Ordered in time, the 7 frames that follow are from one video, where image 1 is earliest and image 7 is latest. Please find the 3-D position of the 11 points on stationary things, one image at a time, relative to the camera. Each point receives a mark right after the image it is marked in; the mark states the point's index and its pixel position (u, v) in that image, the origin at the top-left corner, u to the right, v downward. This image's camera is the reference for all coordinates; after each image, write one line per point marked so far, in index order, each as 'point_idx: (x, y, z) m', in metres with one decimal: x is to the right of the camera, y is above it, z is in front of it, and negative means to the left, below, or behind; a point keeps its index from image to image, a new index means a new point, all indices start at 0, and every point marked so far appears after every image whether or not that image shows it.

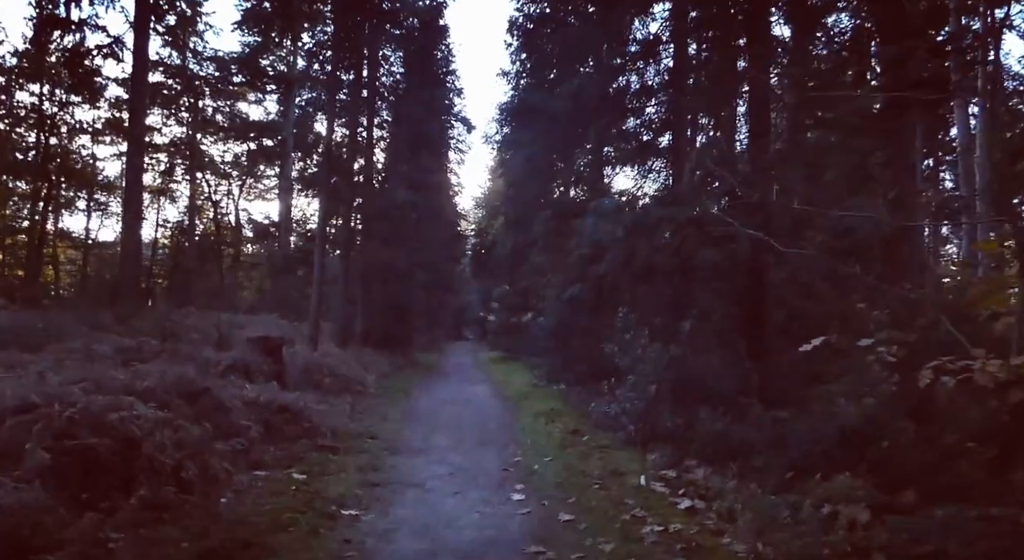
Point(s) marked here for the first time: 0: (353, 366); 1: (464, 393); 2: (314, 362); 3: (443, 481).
0: (-4.0, -2.2, +13.8) m
1: (-1.2, -2.9, +14.2) m
2: (-4.4, -1.9, +12.3) m
3: (-0.7, -2.2, +5.9) m
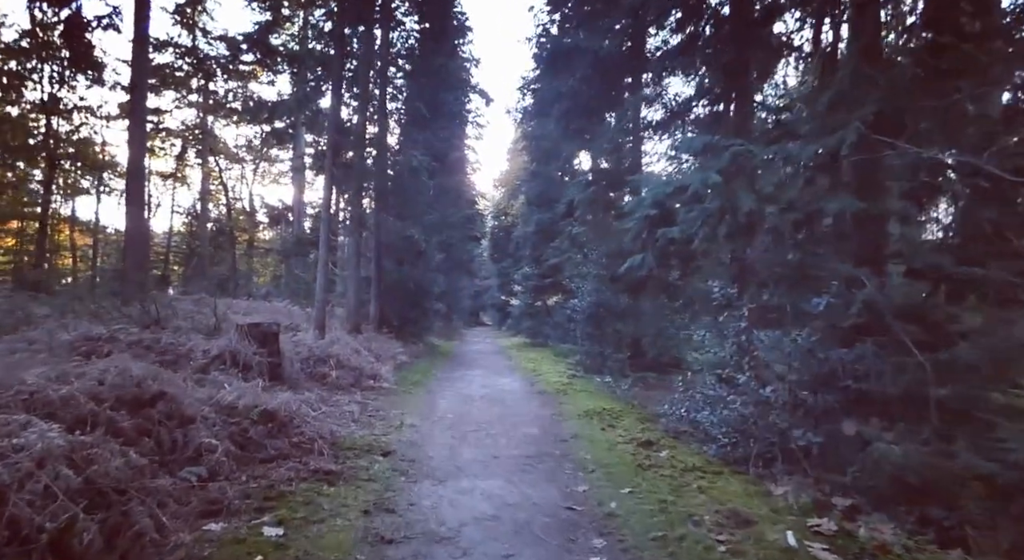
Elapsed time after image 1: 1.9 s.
0: (-3.2, -1.8, +12.0) m
1: (-0.4, -2.4, +12.3) m
2: (-3.6, -1.4, +10.5) m
3: (-0.2, -1.9, +4.1) m
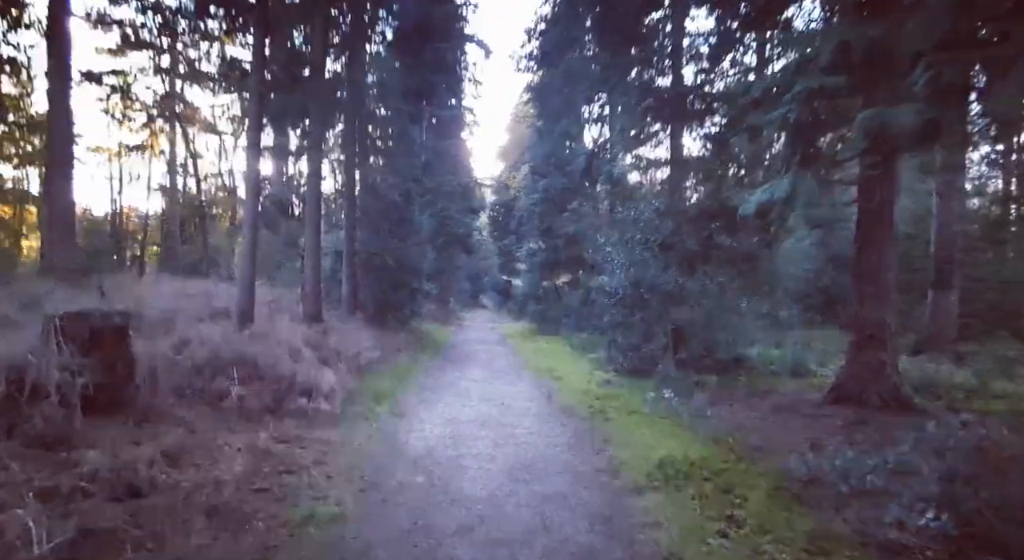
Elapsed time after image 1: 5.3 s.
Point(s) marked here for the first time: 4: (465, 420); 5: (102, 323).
0: (-3.1, -1.2, +8.2) m
1: (-0.3, -1.9, +8.5) m
2: (-3.5, -1.0, +6.6) m
3: (-0.1, -1.6, +0.2) m
4: (-0.6, -1.9, +7.3) m
5: (-3.5, -0.3, +4.7) m
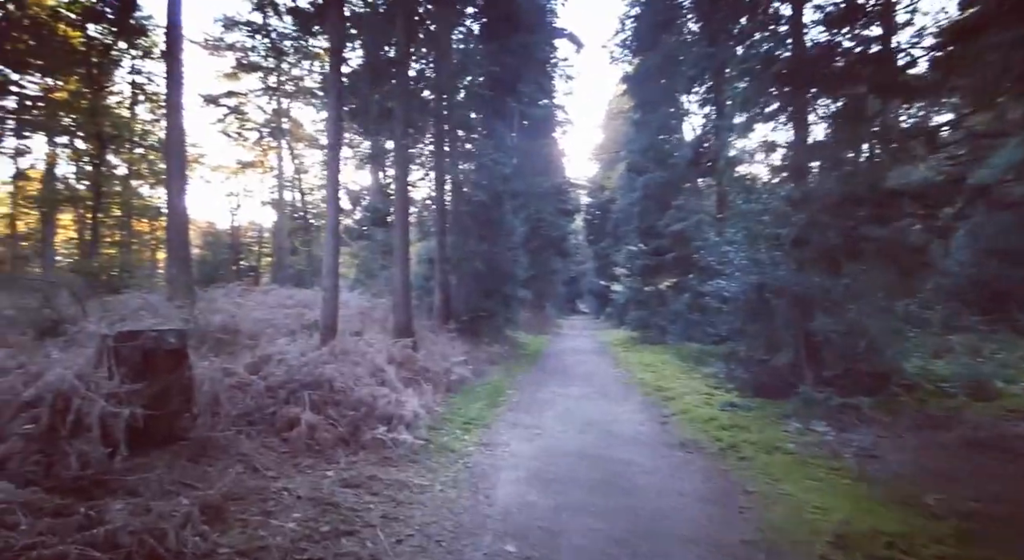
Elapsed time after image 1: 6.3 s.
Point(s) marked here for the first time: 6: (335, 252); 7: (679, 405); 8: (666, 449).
0: (-1.7, -1.4, +7.5) m
1: (+1.1, -2.0, +7.3) m
2: (-2.4, -1.1, +6.0) m
3: (-0.1, -1.7, -0.9) m
4: (+0.6, -2.0, +6.1) m
5: (-2.7, -0.5, +4.1) m
6: (-3.0, +0.5, +9.4) m
7: (+2.8, -2.0, +9.2) m
8: (+1.9, -2.0, +6.6) m
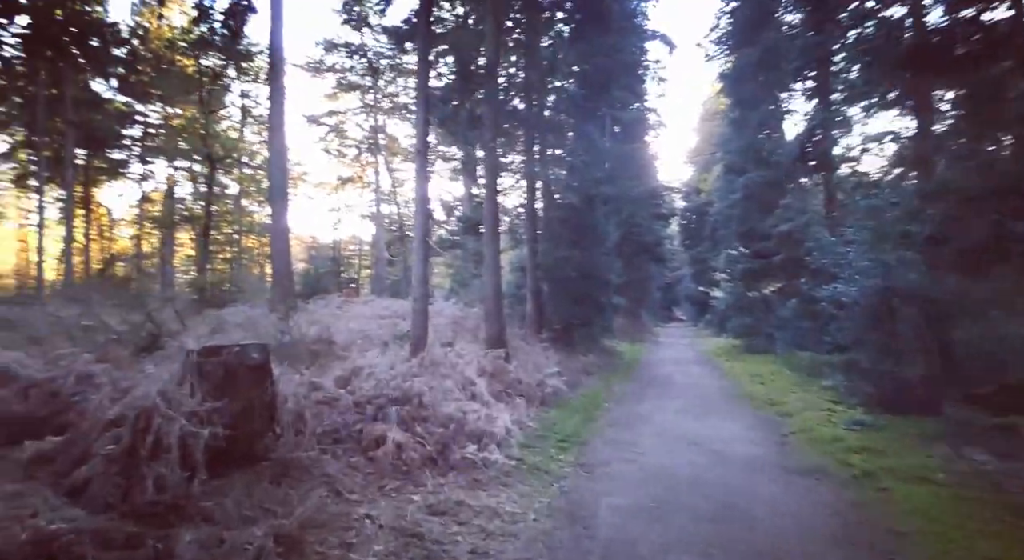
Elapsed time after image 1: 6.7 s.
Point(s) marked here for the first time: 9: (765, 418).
0: (-0.4, -1.5, +7.2) m
1: (+2.3, -2.0, +6.5) m
2: (-1.4, -1.3, +5.8) m
3: (-0.2, -1.6, -1.4) m
4: (+1.6, -2.0, +5.4) m
5: (-2.0, -0.6, +4.0) m
6: (-1.5, +0.3, +9.2) m
7: (+4.3, -2.1, +8.1) m
8: (+2.9, -2.0, +5.7) m
9: (+3.9, -2.2, +8.6) m
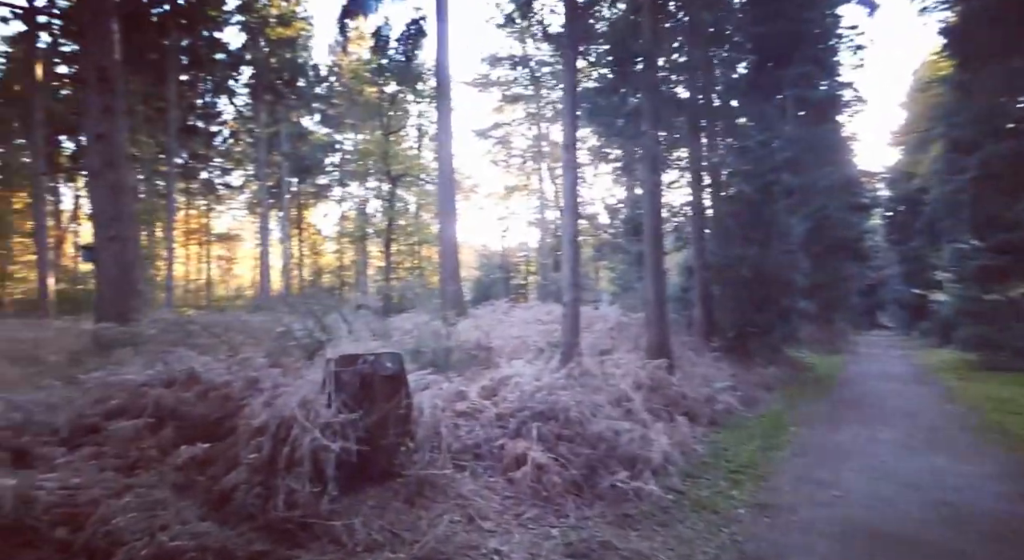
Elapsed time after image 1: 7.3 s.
0: (+1.4, -1.6, +6.5) m
1: (+3.9, -2.1, +5.1) m
2: (+0.2, -1.3, +5.5) m
3: (-0.9, -1.7, -1.7) m
4: (+2.9, -2.0, +4.3) m
5: (-1.0, -0.7, +3.9) m
6: (+1.0, +0.2, +8.8) m
7: (+6.2, -2.1, +6.0) m
8: (+4.2, -2.1, +4.1) m
9: (+6.1, -2.2, +6.6) m
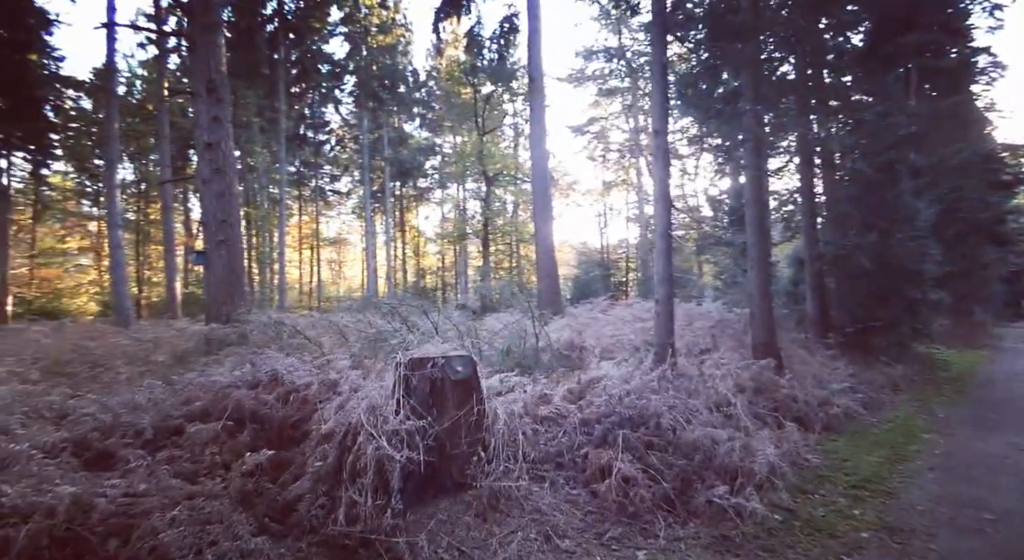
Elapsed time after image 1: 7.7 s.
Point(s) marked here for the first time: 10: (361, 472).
0: (+2.4, -1.5, +5.8) m
1: (+4.6, -1.9, +4.0) m
2: (+1.0, -1.3, +5.0) m
3: (-1.3, -1.7, -1.9) m
4: (+3.5, -1.9, +3.3) m
5: (-0.5, -0.6, +3.7) m
6: (+2.4, +0.3, +8.1) m
7: (+7.0, -1.9, +4.5) m
8: (+4.8, -1.9, +3.0) m
9: (+7.0, -2.0, +5.1) m
10: (-0.9, -1.1, +3.2) m
